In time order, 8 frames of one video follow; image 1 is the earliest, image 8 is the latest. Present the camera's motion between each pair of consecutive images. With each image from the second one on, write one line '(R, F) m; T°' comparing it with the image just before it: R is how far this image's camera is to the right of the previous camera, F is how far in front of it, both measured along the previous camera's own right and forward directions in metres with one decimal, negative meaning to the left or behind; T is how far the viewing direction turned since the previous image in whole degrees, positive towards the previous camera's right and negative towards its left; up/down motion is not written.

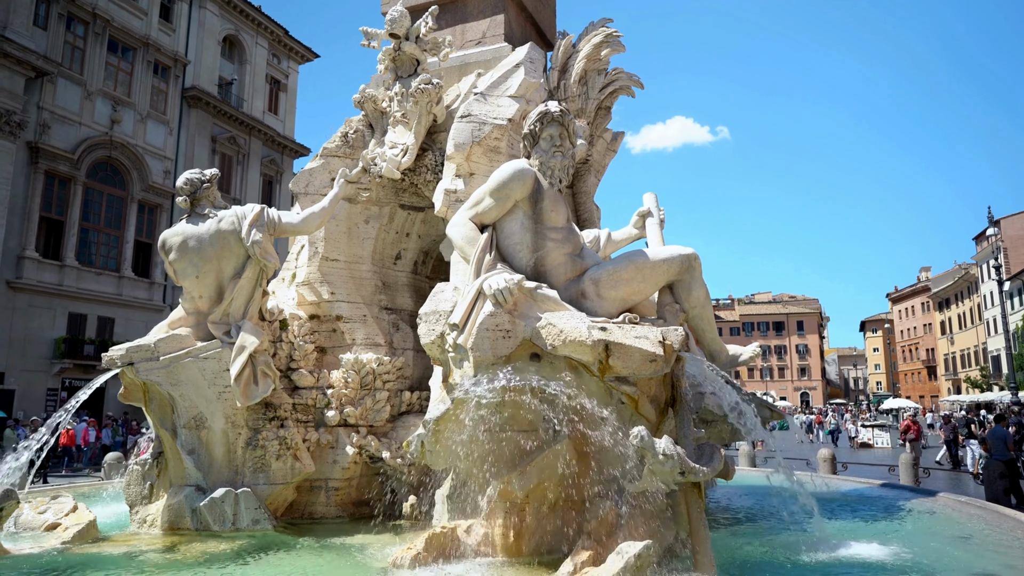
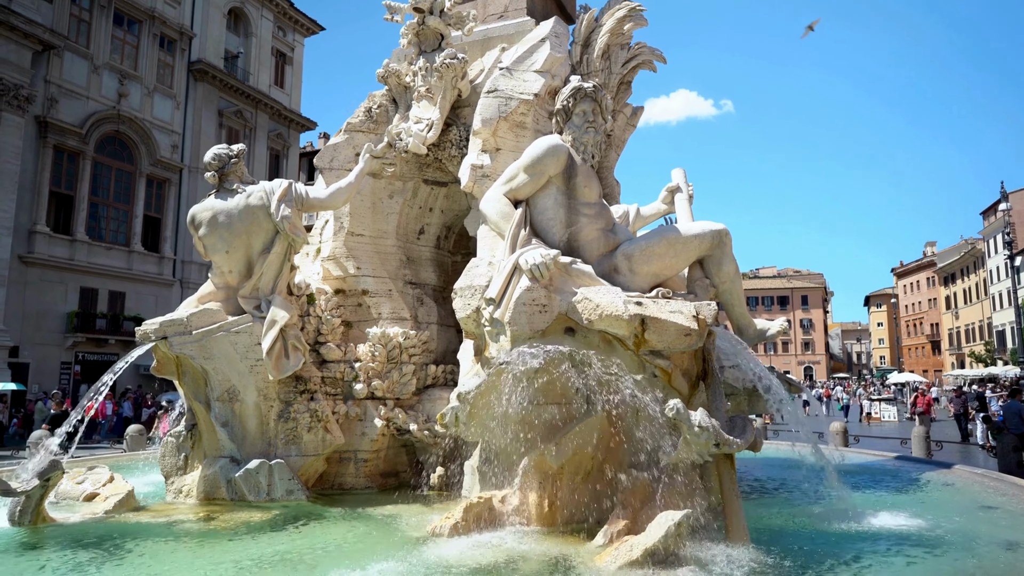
(-0.3, -0.1) m; 0°
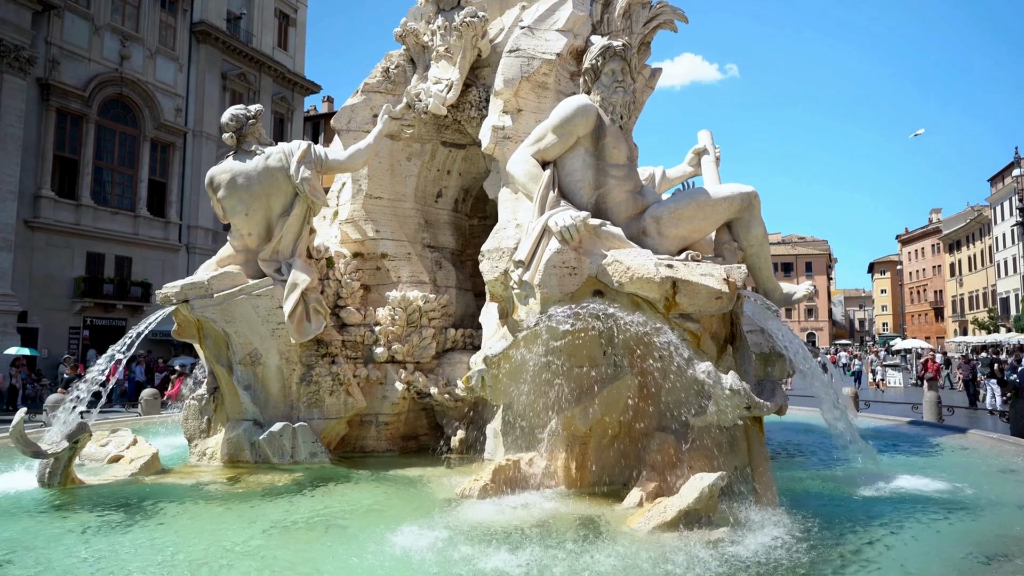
(-0.2, +0.1) m; 0°
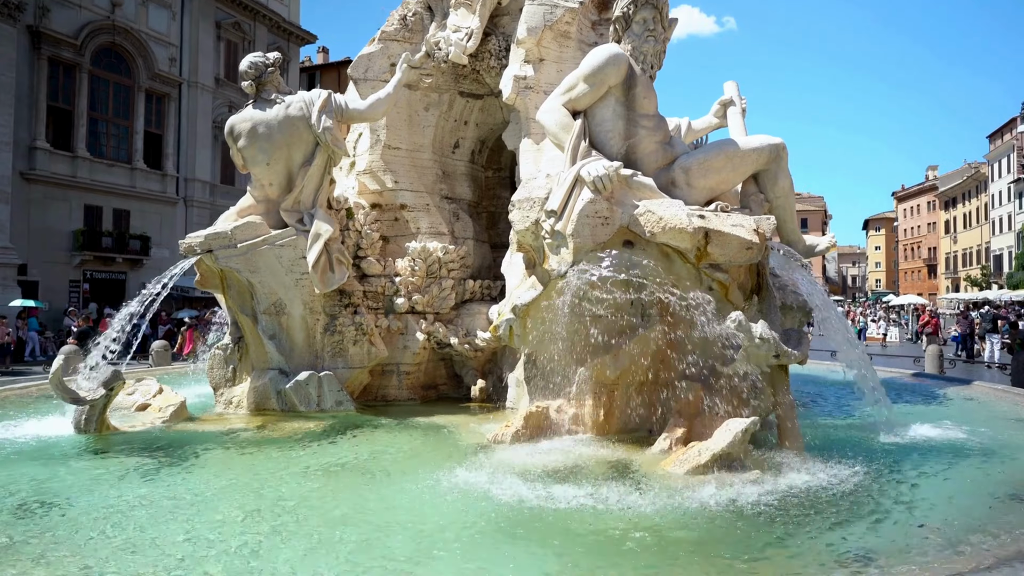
(-0.3, 0.0) m; +1°
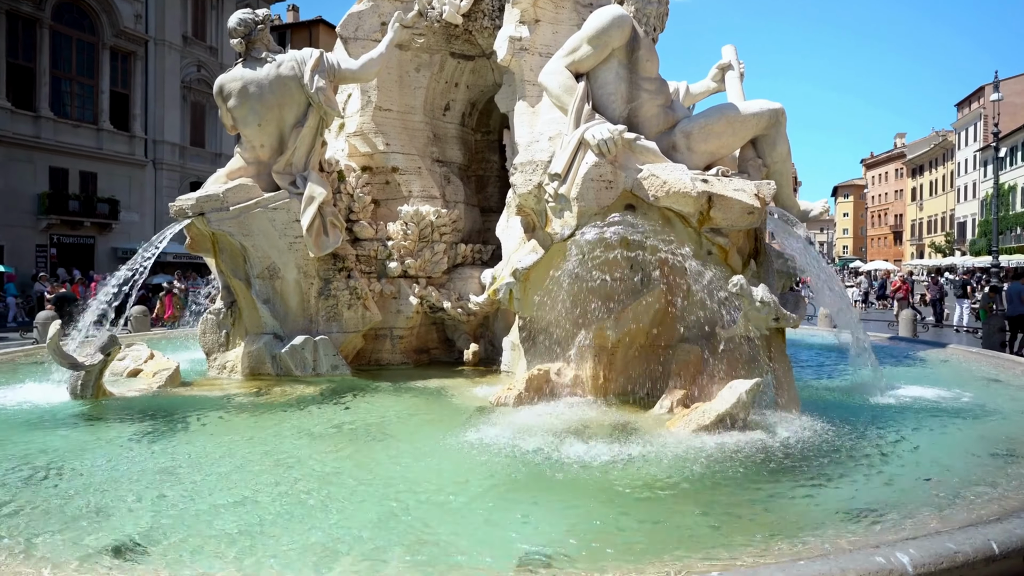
(-0.3, 0.0) m; +2°
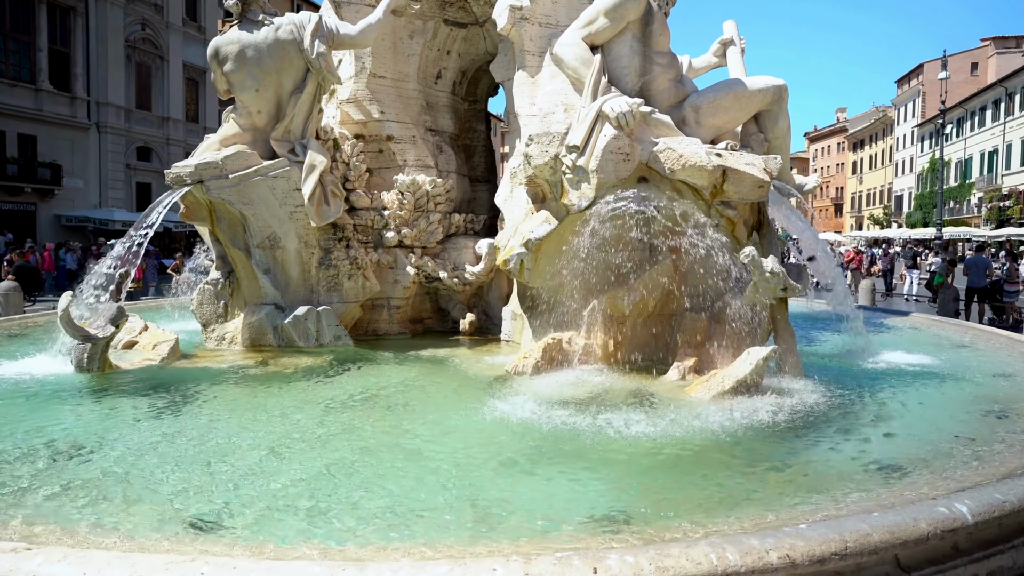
(-0.6, -0.1) m; +4°
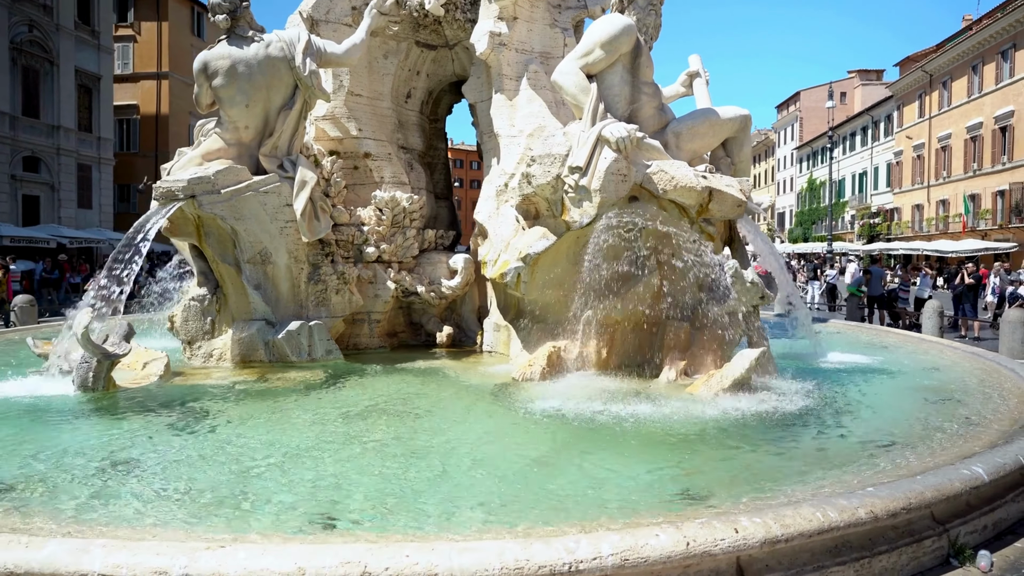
(-1.0, -0.3) m; +8°
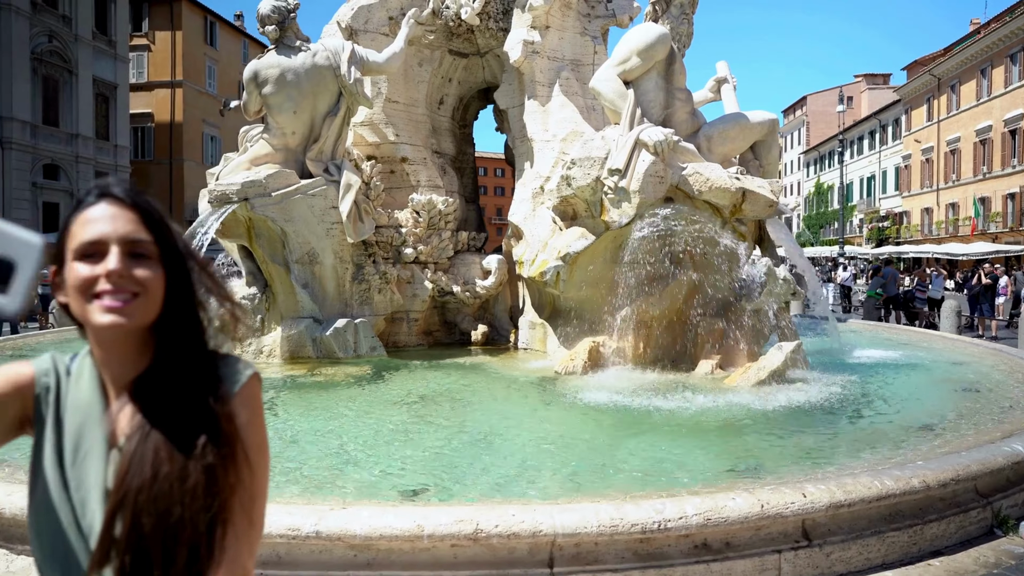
(-0.4, -0.3) m; 0°
